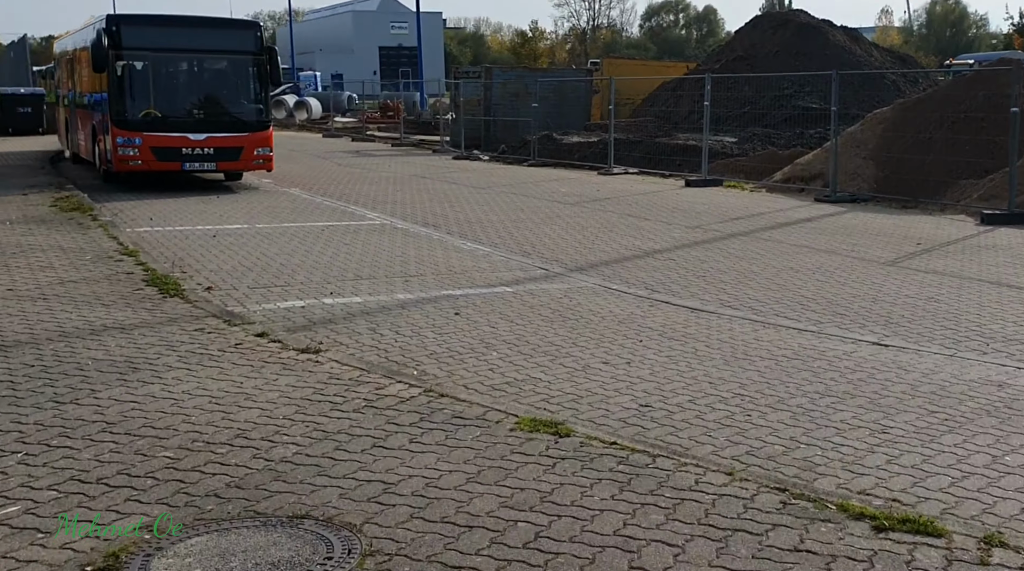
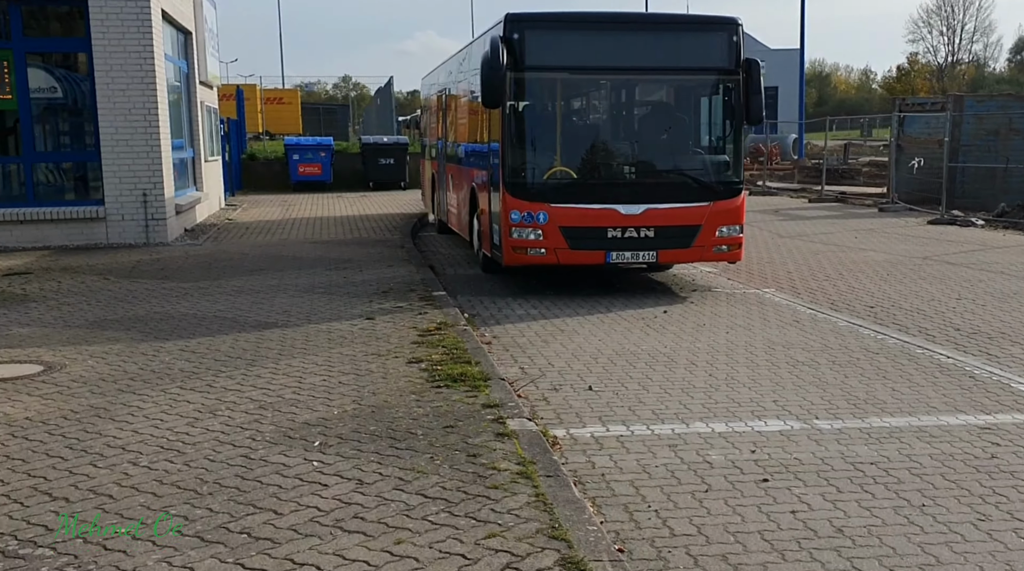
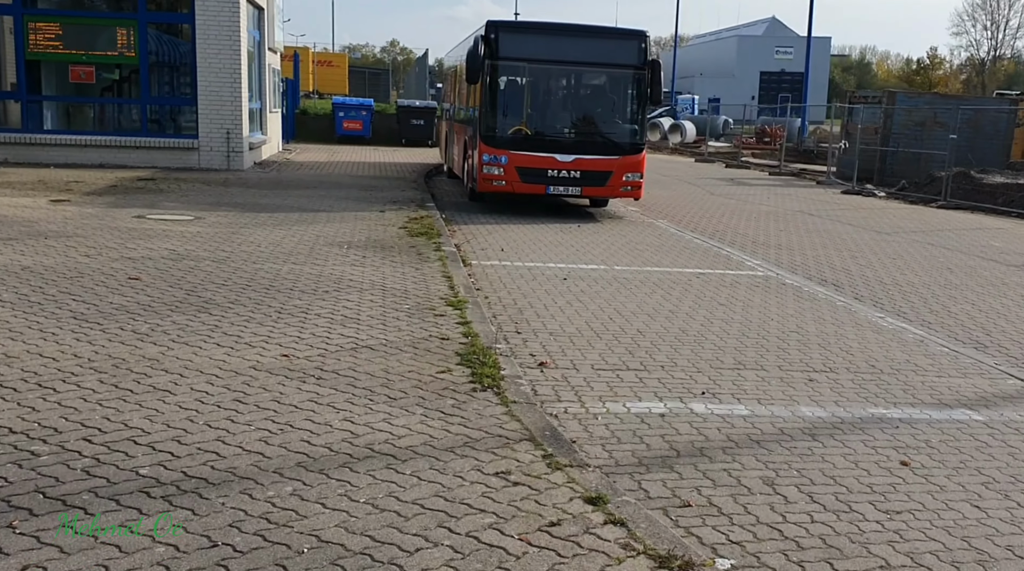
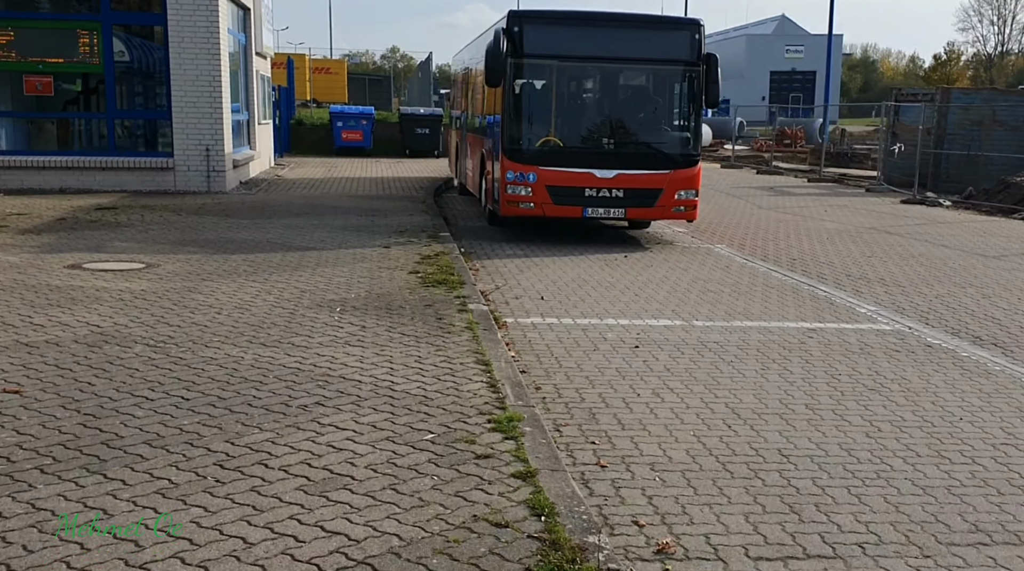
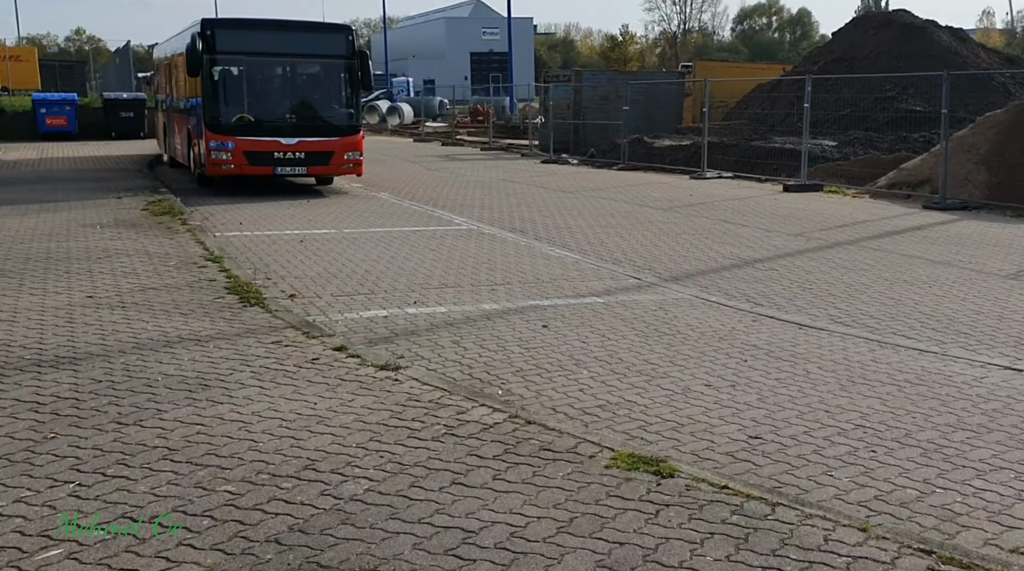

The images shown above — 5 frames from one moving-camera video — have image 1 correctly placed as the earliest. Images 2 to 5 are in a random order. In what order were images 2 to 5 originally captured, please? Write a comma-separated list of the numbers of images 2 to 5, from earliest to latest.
5, 3, 4, 2
